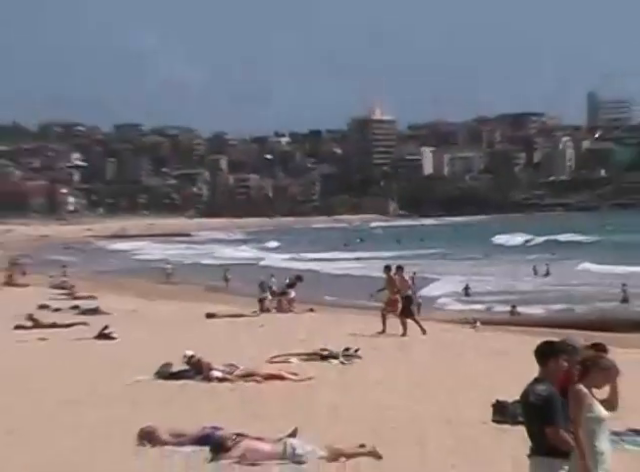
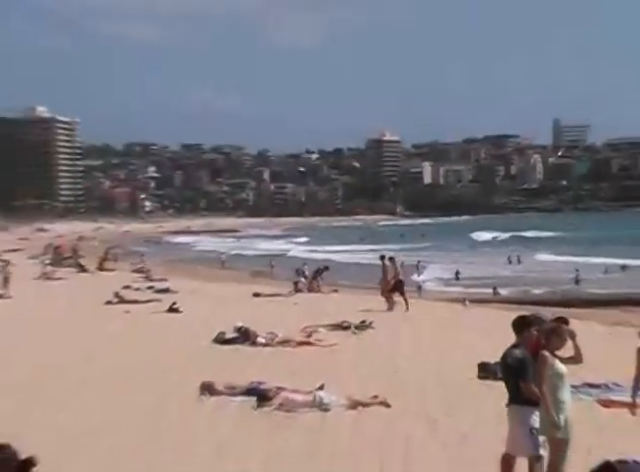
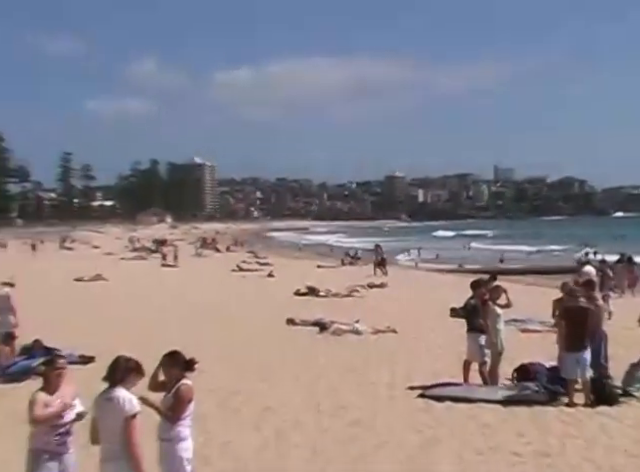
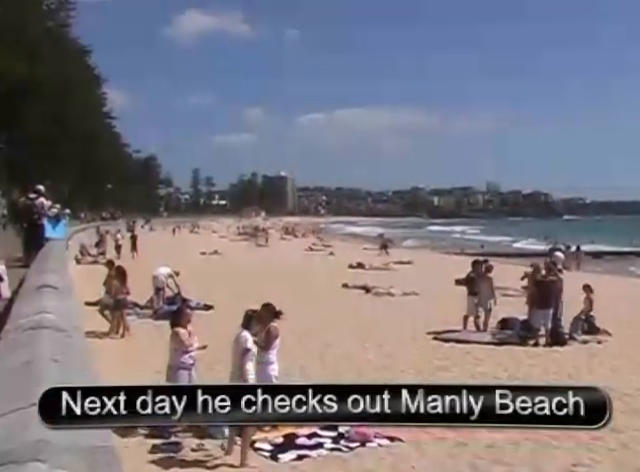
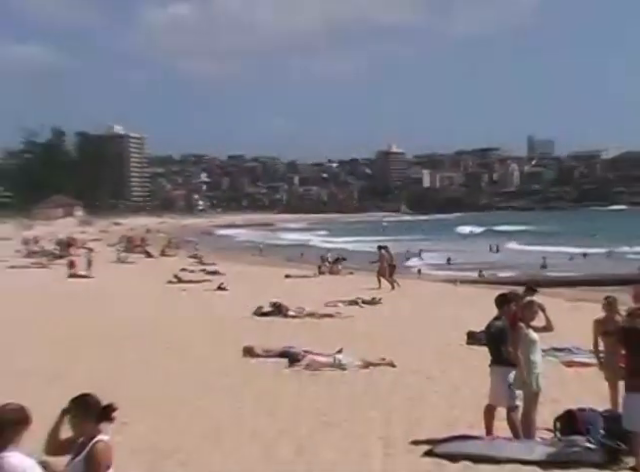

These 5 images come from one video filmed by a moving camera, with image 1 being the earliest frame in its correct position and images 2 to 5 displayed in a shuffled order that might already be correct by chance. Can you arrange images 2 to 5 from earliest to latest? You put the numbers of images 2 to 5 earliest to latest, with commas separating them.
2, 5, 3, 4
